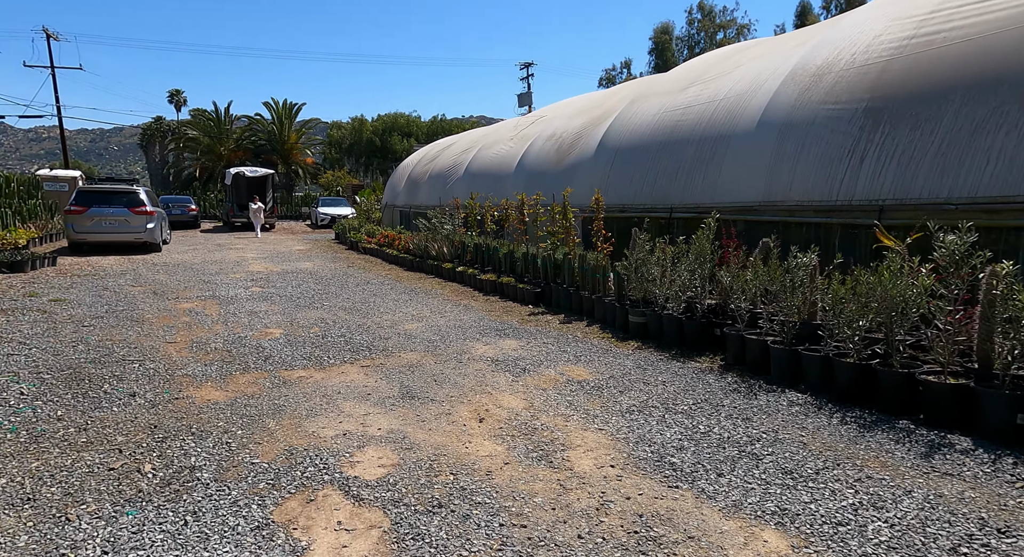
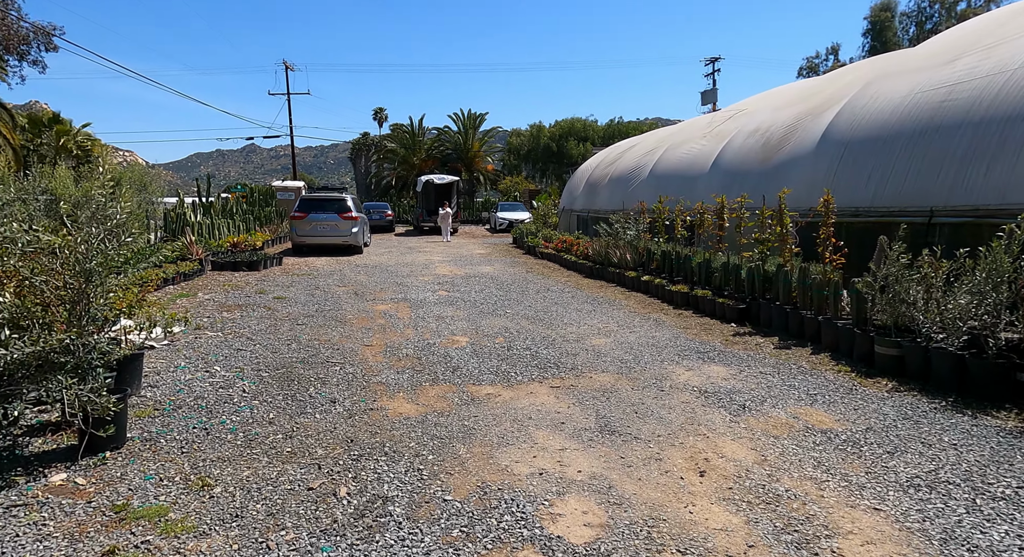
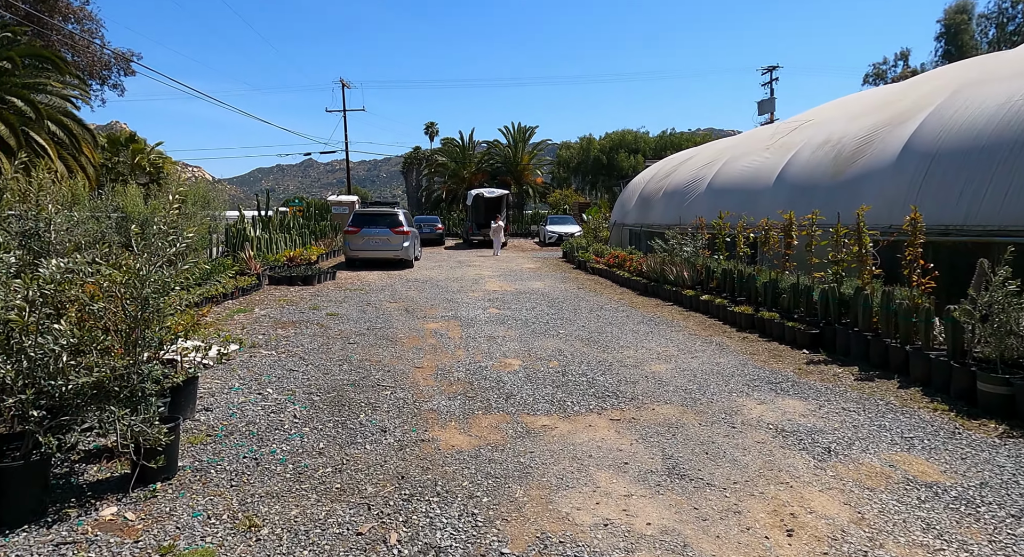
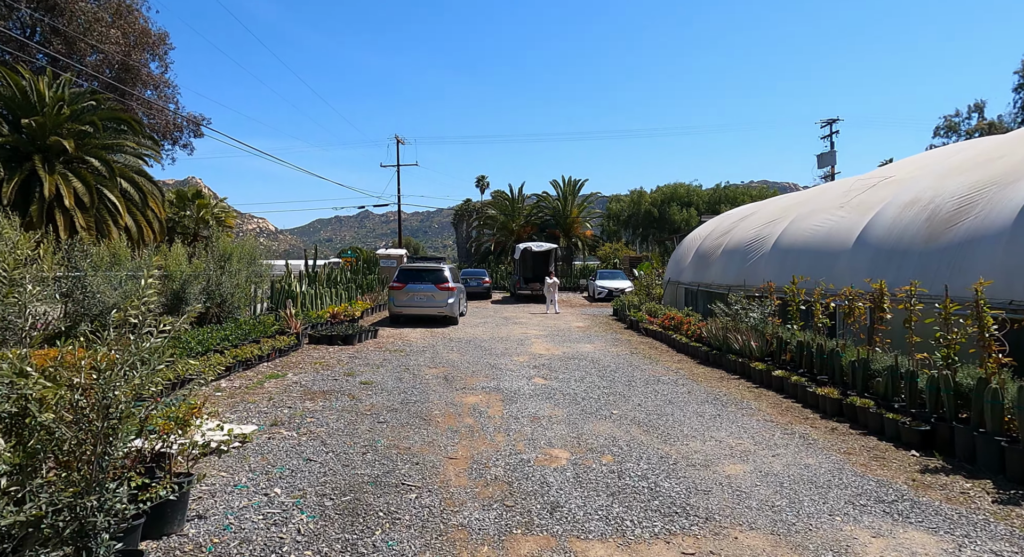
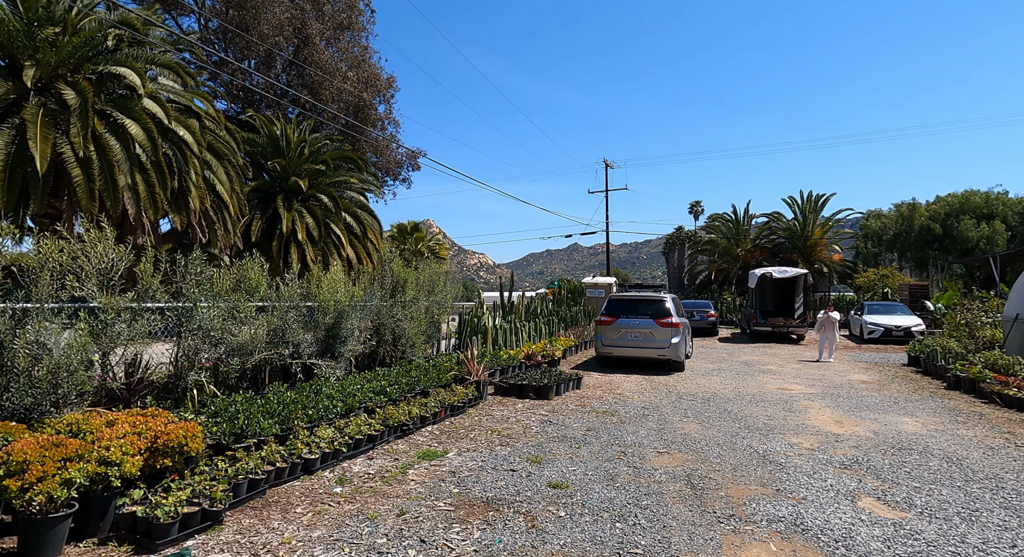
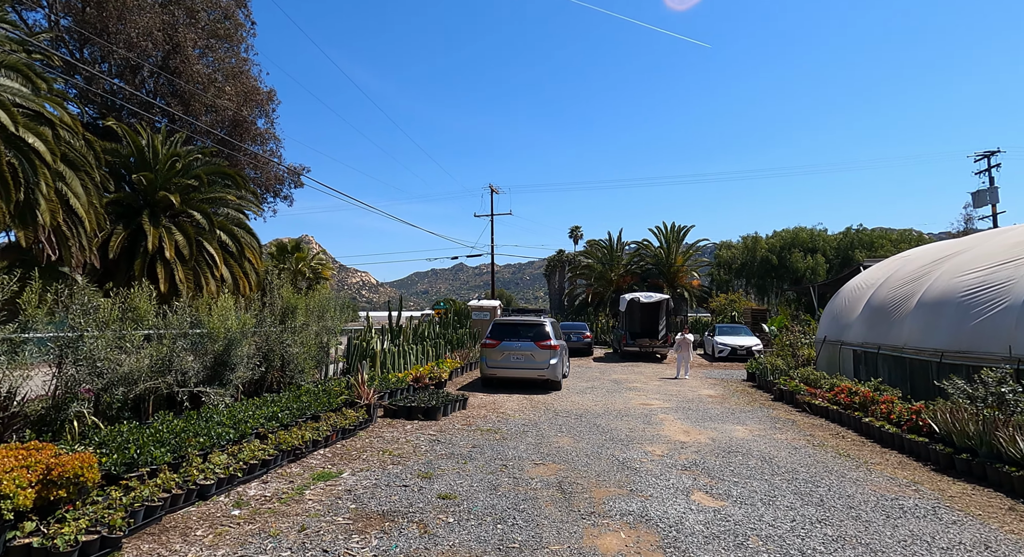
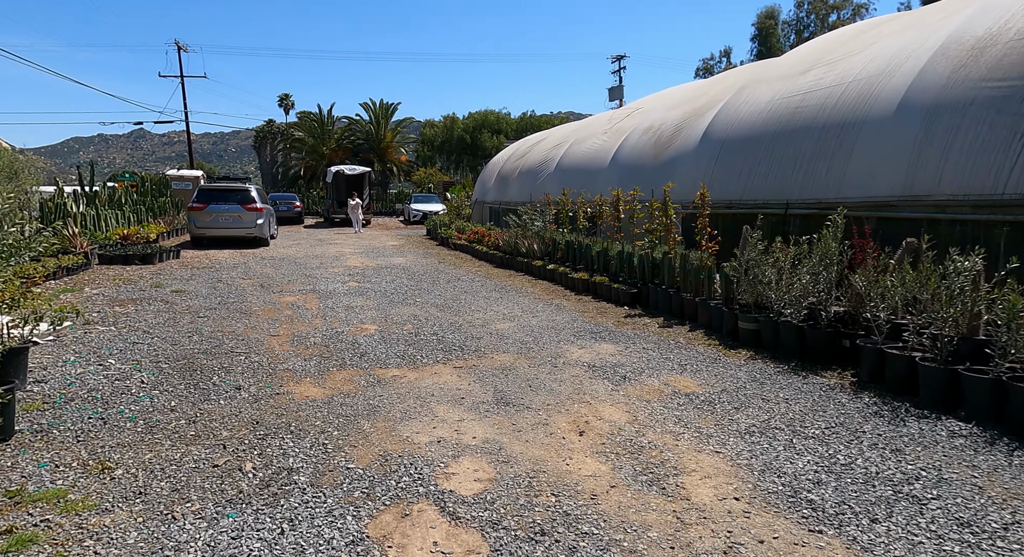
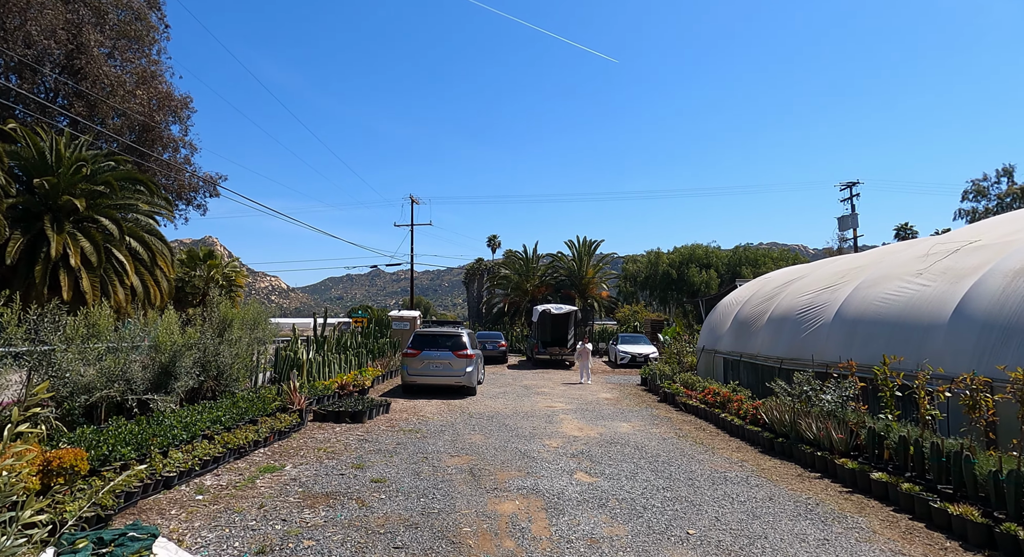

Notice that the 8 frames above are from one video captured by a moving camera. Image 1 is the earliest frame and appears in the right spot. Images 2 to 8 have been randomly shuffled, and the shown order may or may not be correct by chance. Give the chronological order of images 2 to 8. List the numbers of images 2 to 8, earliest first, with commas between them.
7, 2, 3, 4, 8, 6, 5
